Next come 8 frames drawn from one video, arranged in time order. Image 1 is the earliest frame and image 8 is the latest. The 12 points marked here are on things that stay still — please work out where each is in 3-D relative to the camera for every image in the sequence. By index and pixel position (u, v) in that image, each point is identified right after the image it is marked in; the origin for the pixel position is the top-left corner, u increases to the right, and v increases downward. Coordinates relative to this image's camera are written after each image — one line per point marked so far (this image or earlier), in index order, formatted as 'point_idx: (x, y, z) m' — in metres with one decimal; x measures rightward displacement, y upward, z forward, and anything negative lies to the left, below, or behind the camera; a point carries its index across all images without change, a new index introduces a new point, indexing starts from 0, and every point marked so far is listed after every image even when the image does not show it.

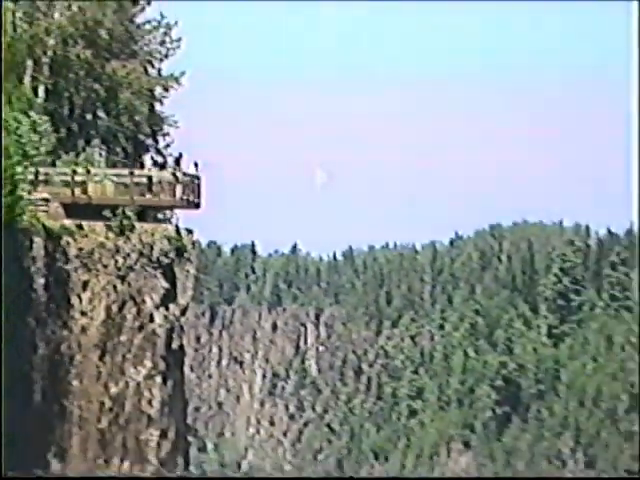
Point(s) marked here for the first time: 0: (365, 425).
0: (0.0, -0.2, +1.5) m
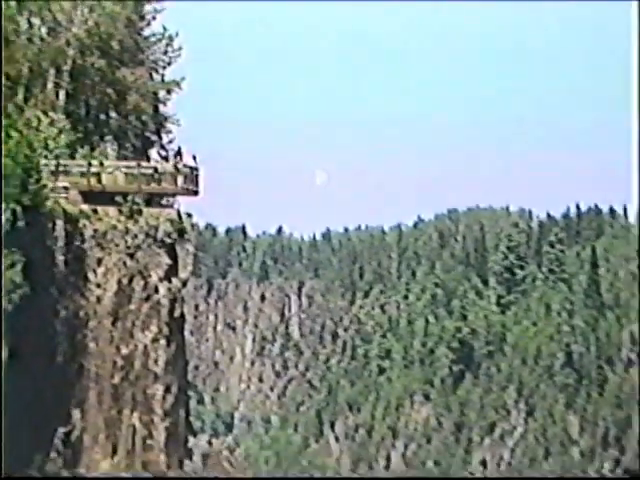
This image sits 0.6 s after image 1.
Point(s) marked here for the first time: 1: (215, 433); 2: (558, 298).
0: (0.0, -0.2, +1.8) m
1: (-0.1, -0.2, +1.8) m
2: (+0.3, -0.1, +1.8) m
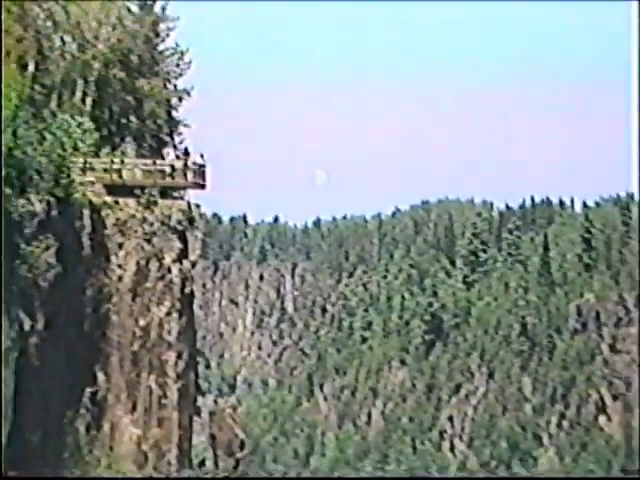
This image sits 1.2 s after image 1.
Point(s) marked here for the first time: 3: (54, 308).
0: (0.0, -0.1, +2.1) m
1: (-0.1, -0.2, +2.1) m
2: (+0.2, 0.0, +2.1) m
3: (-0.3, -0.1, +2.1) m
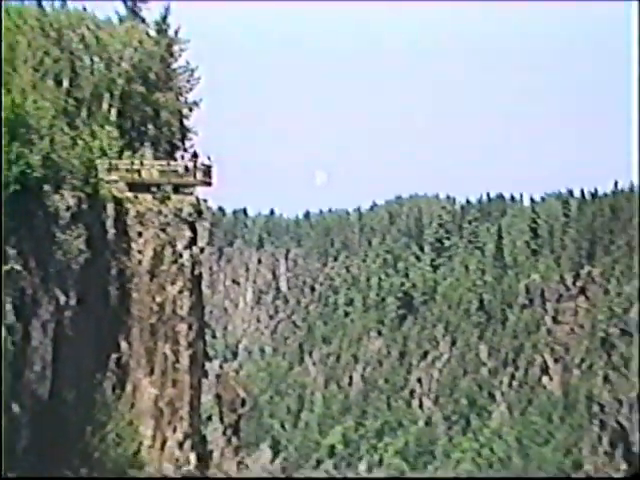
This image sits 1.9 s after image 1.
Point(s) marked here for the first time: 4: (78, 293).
0: (0.0, -0.1, +2.5) m
1: (-0.1, -0.2, +2.5) m
2: (+0.2, 0.0, +2.5) m
3: (-0.4, -0.1, +2.4) m
4: (-0.4, -0.1, +2.4) m
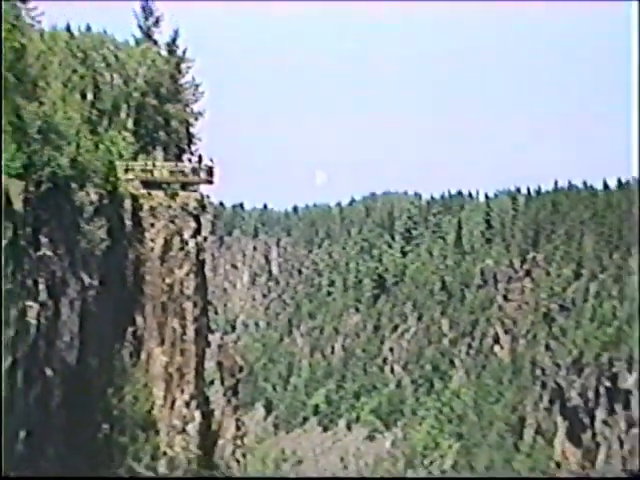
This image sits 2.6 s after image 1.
0: (0.0, -0.1, +2.9) m
1: (-0.2, -0.2, +2.9) m
2: (+0.2, 0.0, +2.9) m
3: (-0.4, 0.0, +2.9) m
4: (-0.4, -0.1, +2.9) m
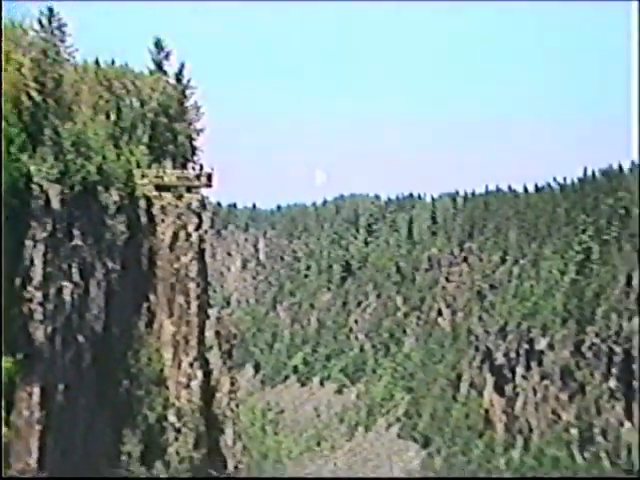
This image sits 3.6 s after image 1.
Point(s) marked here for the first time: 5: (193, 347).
0: (-0.1, -0.1, +3.6) m
1: (-0.2, -0.1, +3.6) m
2: (+0.2, 0.0, +3.6) m
3: (-0.4, 0.0, +3.6) m
4: (-0.4, 0.0, +3.6) m
5: (-0.3, -0.2, +3.5) m
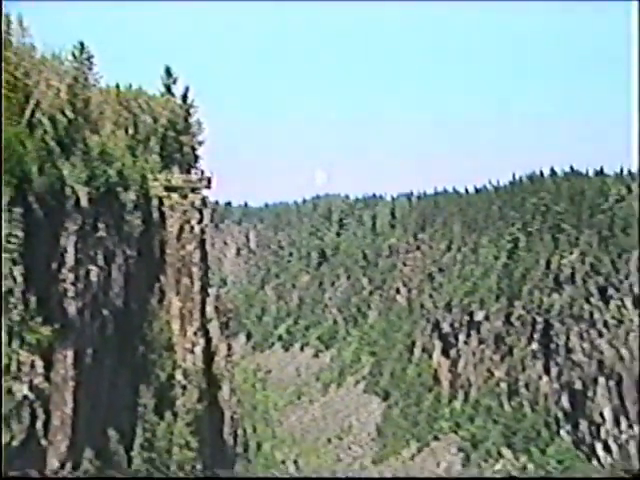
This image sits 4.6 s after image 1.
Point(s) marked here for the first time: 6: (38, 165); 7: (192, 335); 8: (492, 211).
0: (-0.1, -0.1, +4.4) m
1: (-0.3, -0.1, +4.4) m
2: (+0.1, 0.0, +4.4) m
3: (-0.5, 0.0, +4.4) m
4: (-0.5, 0.0, +4.3) m
5: (-0.3, -0.2, +4.3) m
6: (-0.7, +0.2, +4.1) m
7: (-0.3, -0.2, +4.2) m
8: (+0.4, +0.1, +4.2) m
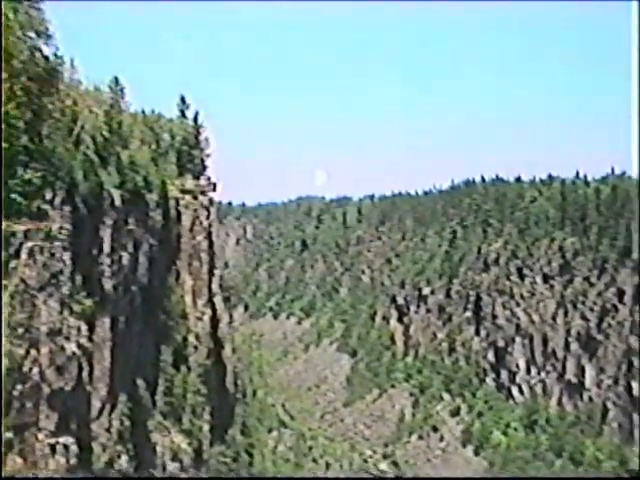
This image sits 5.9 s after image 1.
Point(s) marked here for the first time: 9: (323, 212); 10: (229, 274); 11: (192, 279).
0: (-0.2, 0.0, +5.6) m
1: (-0.3, -0.1, +5.5) m
2: (0.0, +0.1, +5.5) m
3: (-0.5, 0.0, +5.5) m
4: (-0.5, 0.0, +5.5) m
5: (-0.4, -0.2, +5.4) m
6: (-0.8, +0.2, +5.3) m
7: (-0.4, -0.2, +5.4) m
8: (+0.4, +0.1, +5.4) m
9: (0.0, +0.1, +5.4) m
10: (-0.3, -0.1, +5.5) m
11: (-0.4, -0.1, +5.5) m
